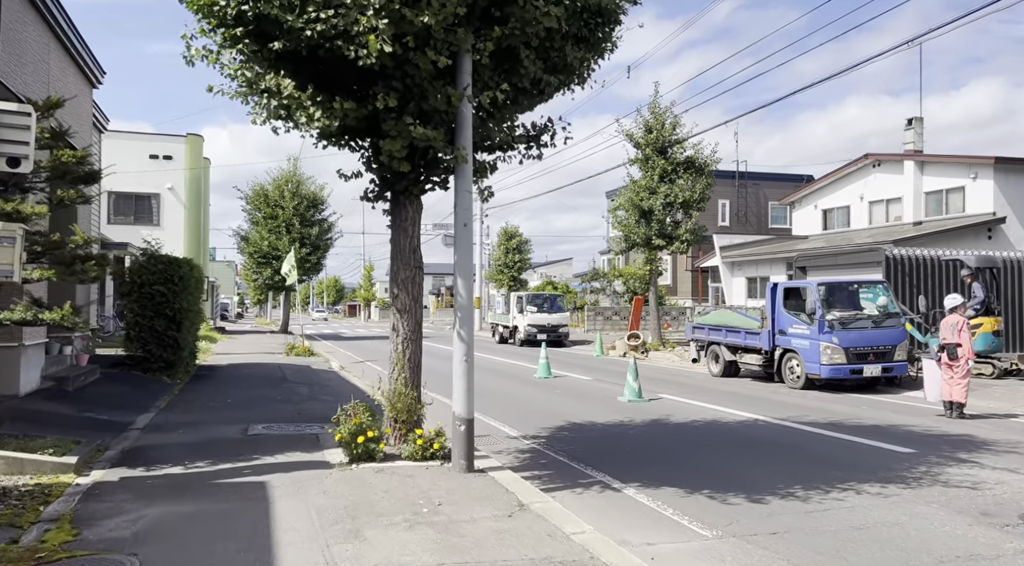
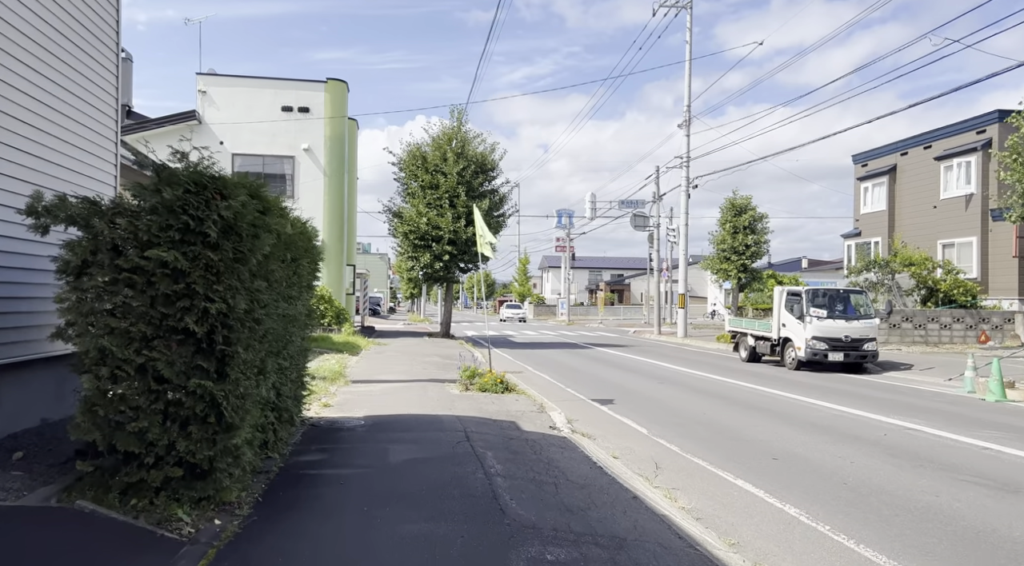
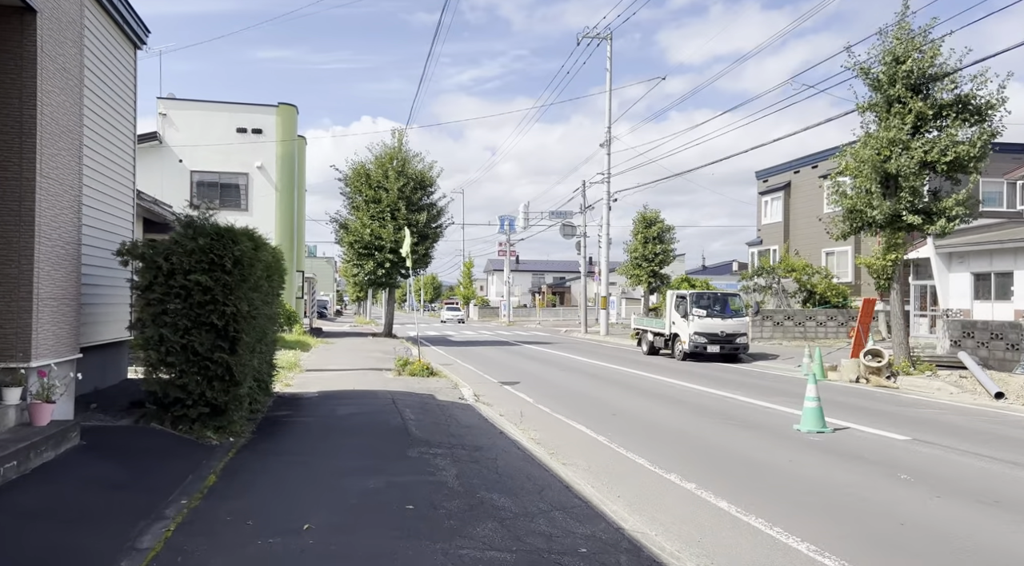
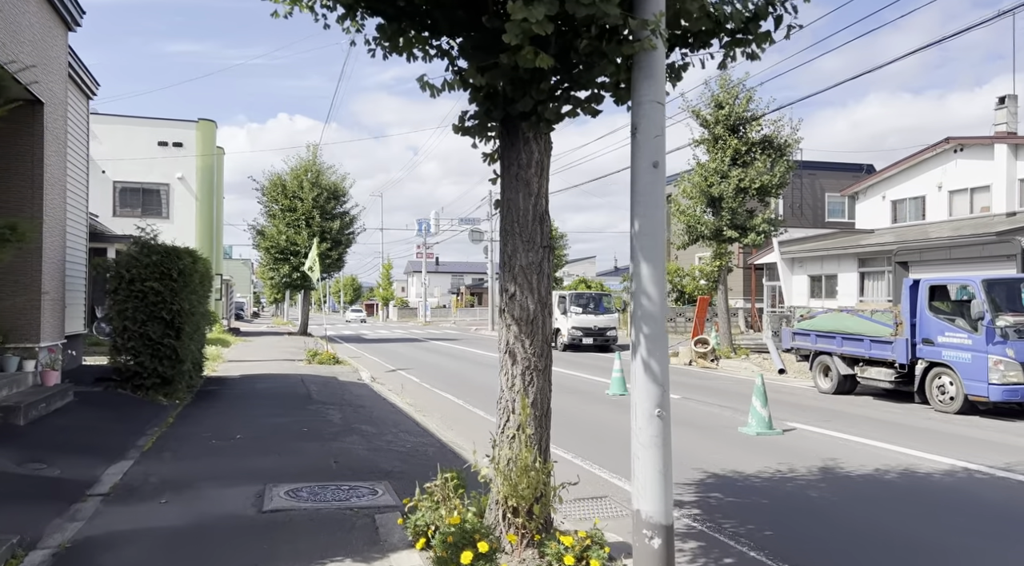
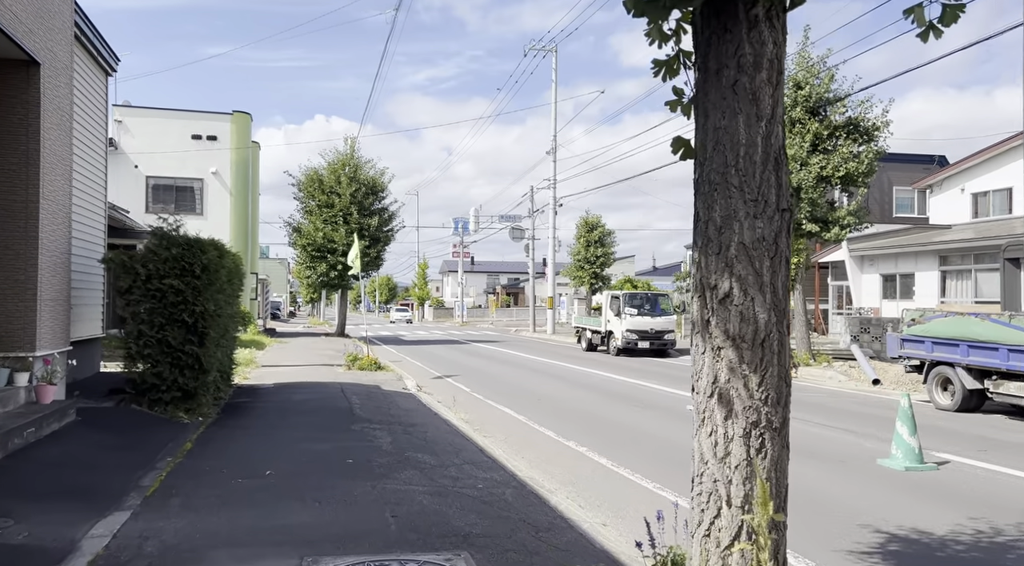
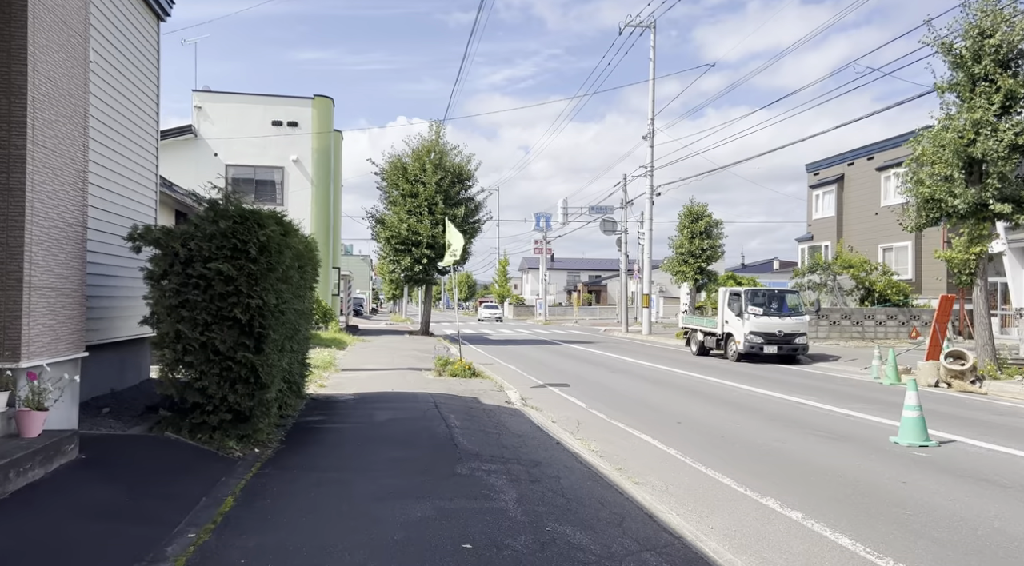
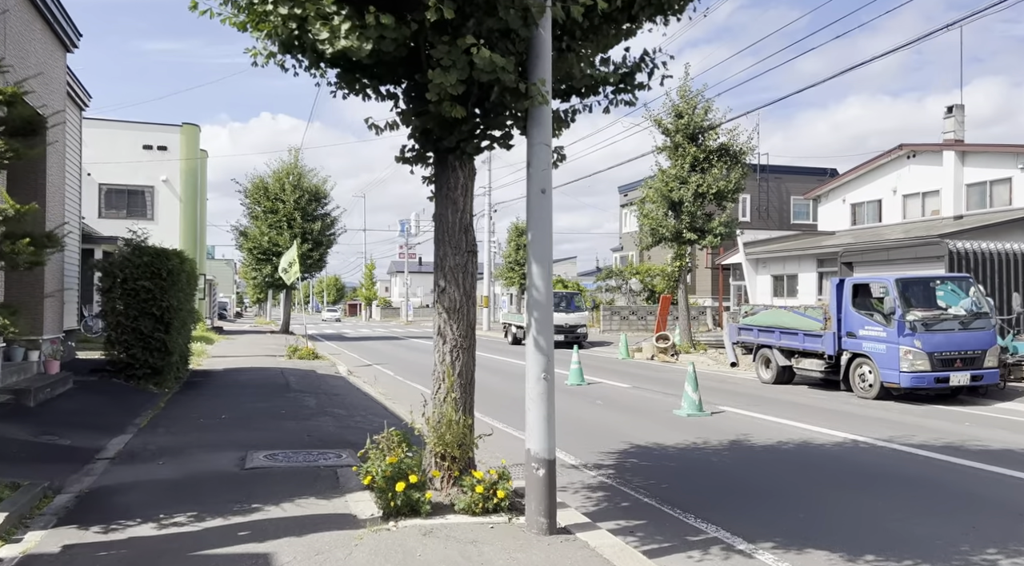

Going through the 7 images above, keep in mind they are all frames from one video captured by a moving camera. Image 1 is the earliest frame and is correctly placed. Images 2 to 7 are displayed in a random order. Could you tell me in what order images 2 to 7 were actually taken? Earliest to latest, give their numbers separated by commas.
7, 4, 5, 3, 6, 2
